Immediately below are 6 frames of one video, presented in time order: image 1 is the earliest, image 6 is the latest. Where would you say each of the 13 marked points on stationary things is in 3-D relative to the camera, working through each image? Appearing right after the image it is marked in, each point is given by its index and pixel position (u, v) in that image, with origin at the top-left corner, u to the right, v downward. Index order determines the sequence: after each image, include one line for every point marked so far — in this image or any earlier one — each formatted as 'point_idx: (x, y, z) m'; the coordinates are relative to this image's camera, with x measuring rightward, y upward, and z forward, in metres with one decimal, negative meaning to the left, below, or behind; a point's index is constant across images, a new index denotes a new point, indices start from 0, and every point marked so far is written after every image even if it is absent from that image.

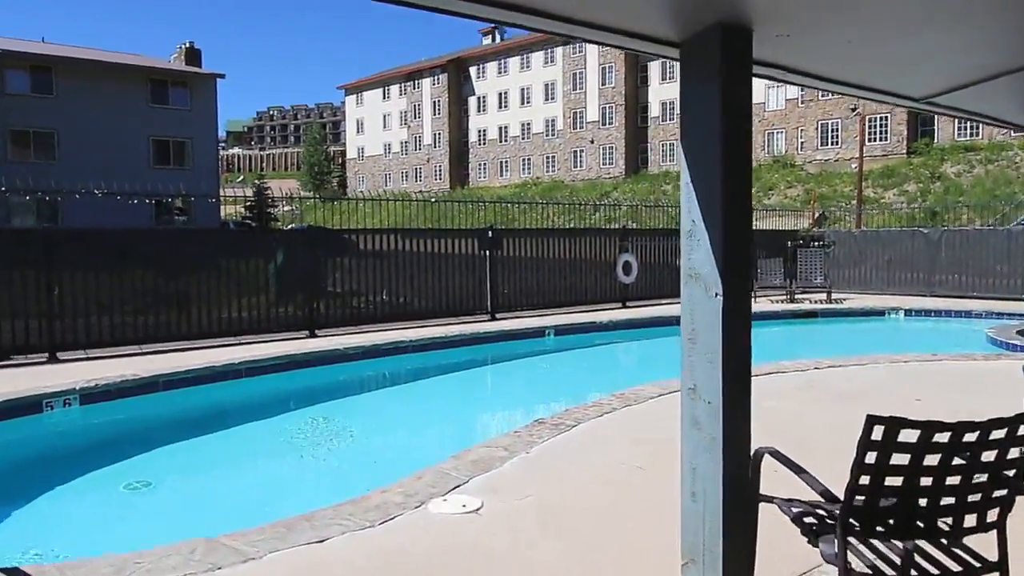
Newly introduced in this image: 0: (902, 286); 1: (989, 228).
0: (+9.1, -0.1, +19.7) m
1: (+10.0, +1.0, +18.7) m
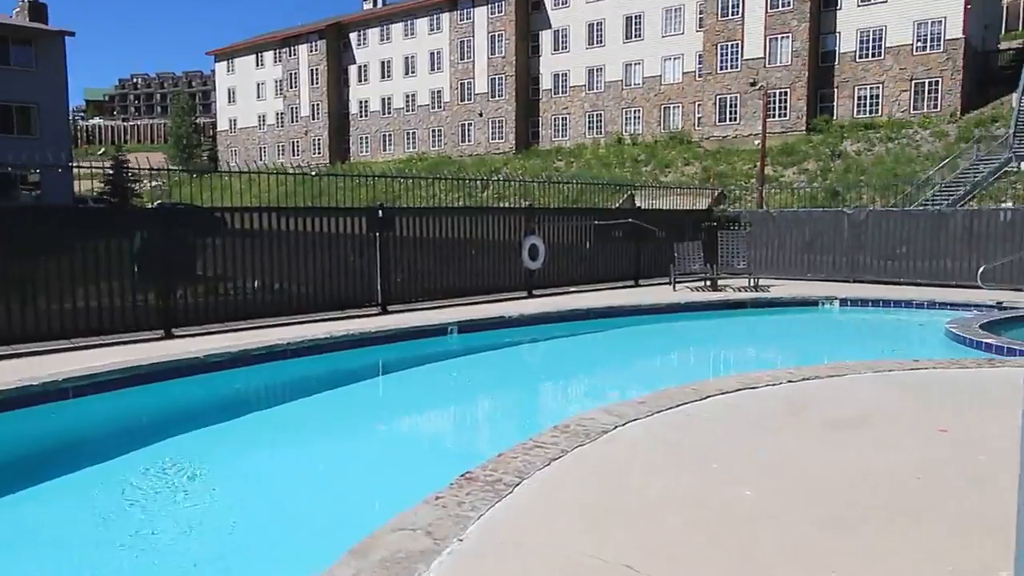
0: (+6.7, +0.4, +19.6) m
1: (+7.7, +1.4, +18.7) m
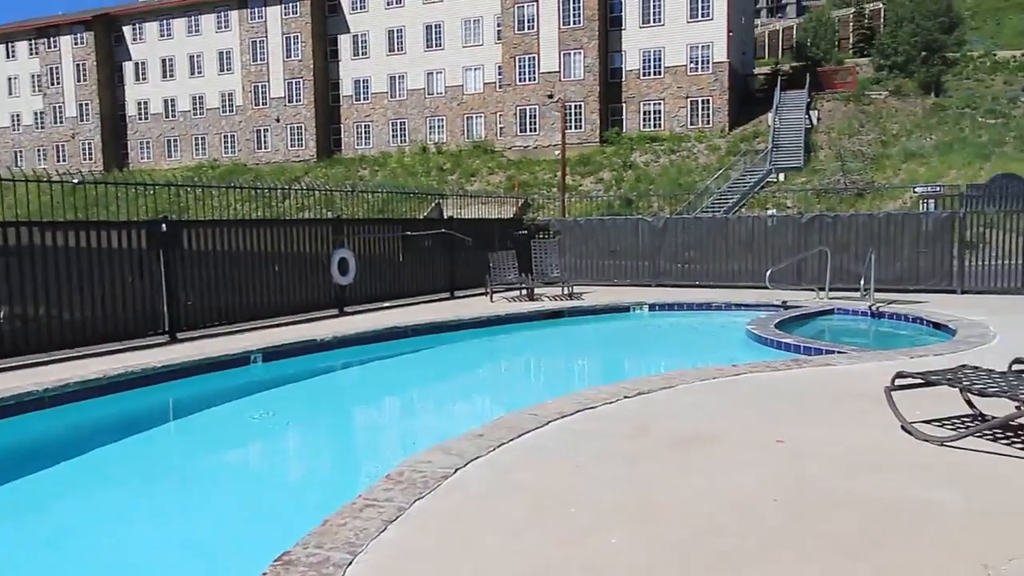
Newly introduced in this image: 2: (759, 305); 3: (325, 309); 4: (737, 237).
0: (+2.6, +0.3, +20.1) m
1: (+3.8, +1.4, +19.4) m
2: (+4.3, -0.3, +16.1) m
3: (-2.8, -0.3, +13.8) m
4: (+4.6, +1.0, +19.0) m
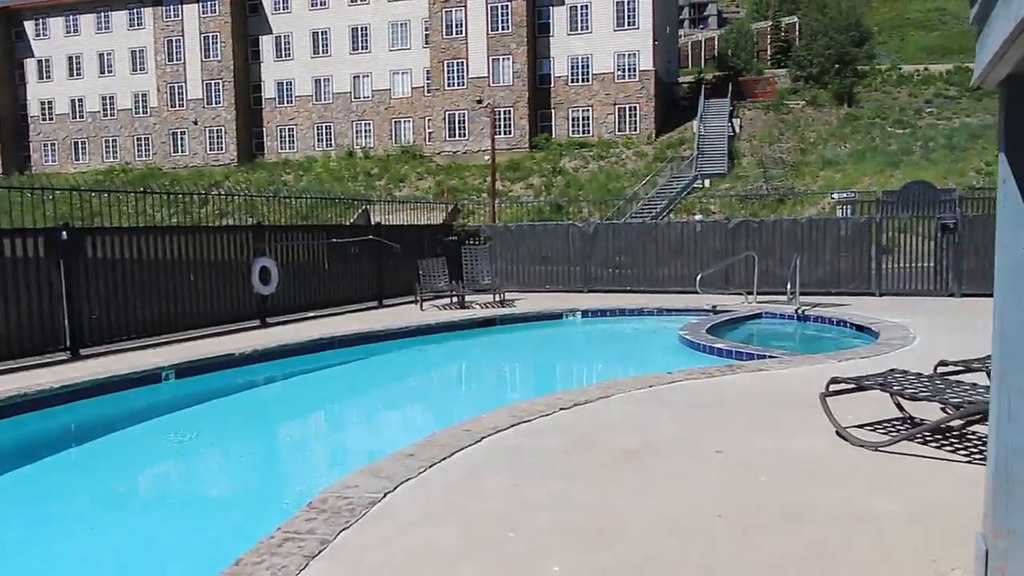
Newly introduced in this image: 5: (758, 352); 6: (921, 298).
0: (+1.1, +0.1, +19.9) m
1: (+2.3, +1.3, +19.4) m
2: (+3.1, -0.4, +16.1) m
3: (-3.8, -0.4, +13.2) m
4: (+3.2, +0.9, +19.0) m
5: (+3.1, -0.8, +11.5) m
6: (+7.3, -0.2, +16.8) m
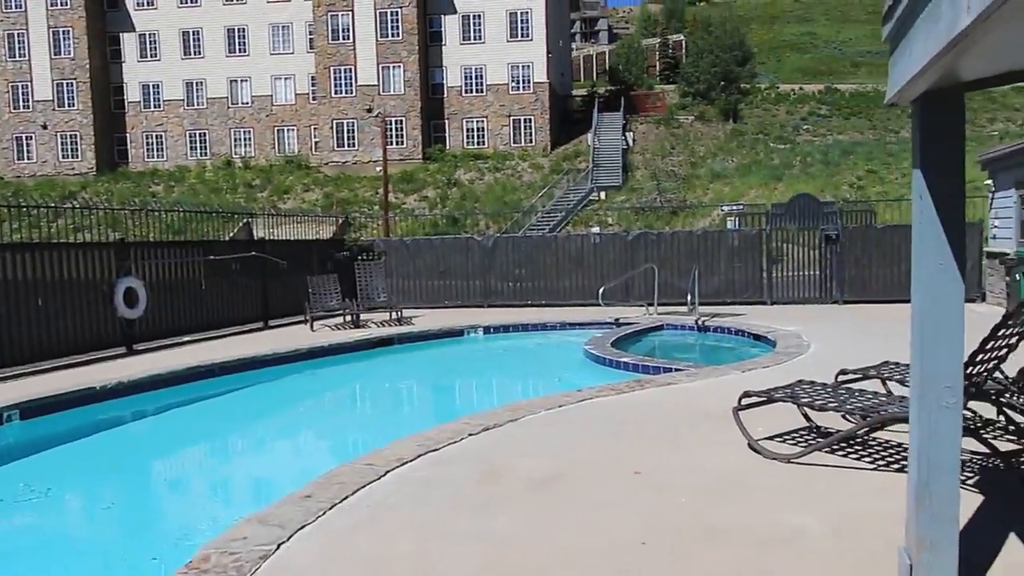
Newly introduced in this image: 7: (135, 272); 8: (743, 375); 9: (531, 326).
0: (-1.1, -0.2, +19.1) m
1: (+0.2, +1.0, +18.7) m
2: (+1.4, -0.6, +15.5) m
3: (-5.2, -0.7, +11.9) m
4: (+1.1, +0.7, +18.4) m
5: (+1.9, -0.9, +10.9) m
6: (+5.5, -0.3, +16.7) m
7: (-5.0, +0.2, +12.4) m
8: (+2.6, -1.0, +9.9) m
9: (+0.4, -0.7, +15.4) m
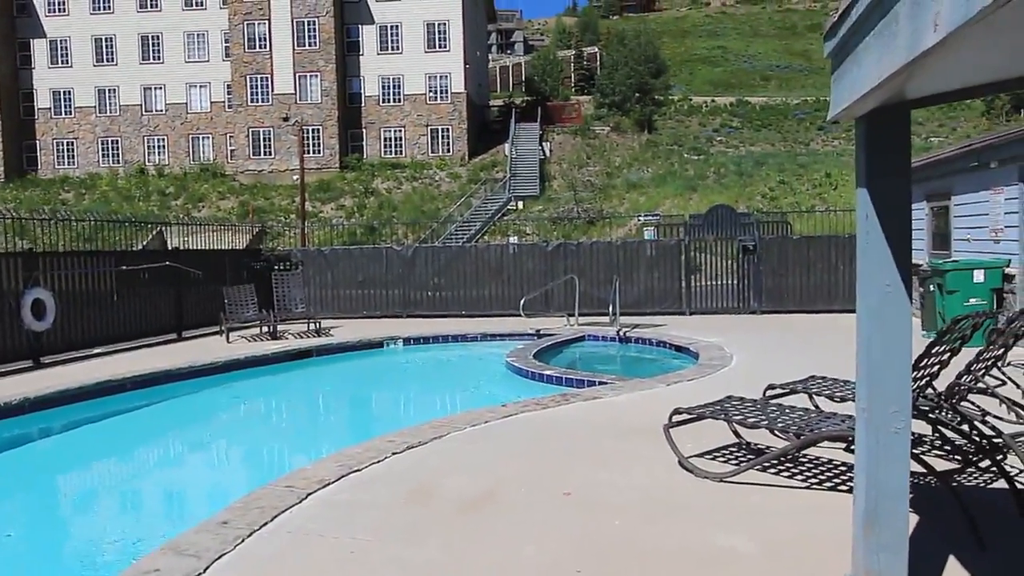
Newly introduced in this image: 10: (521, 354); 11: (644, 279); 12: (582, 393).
0: (-2.7, -0.4, +19.1) m
1: (-1.5, +0.8, +18.8) m
2: (0.0, -0.7, +15.7) m
3: (-6.2, -0.9, +11.5) m
4: (-0.5, +0.5, +18.6) m
5: (+0.9, -1.0, +11.2) m
6: (+4.0, -0.4, +17.3) m
7: (-6.1, +0.1, +12.0) m
8: (+1.7, -1.0, +10.2) m
9: (-1.0, -0.8, +15.6) m
10: (+0.1, -0.9, +13.2) m
11: (+2.6, +0.2, +18.0) m
12: (+0.7, -1.1, +10.0) m
